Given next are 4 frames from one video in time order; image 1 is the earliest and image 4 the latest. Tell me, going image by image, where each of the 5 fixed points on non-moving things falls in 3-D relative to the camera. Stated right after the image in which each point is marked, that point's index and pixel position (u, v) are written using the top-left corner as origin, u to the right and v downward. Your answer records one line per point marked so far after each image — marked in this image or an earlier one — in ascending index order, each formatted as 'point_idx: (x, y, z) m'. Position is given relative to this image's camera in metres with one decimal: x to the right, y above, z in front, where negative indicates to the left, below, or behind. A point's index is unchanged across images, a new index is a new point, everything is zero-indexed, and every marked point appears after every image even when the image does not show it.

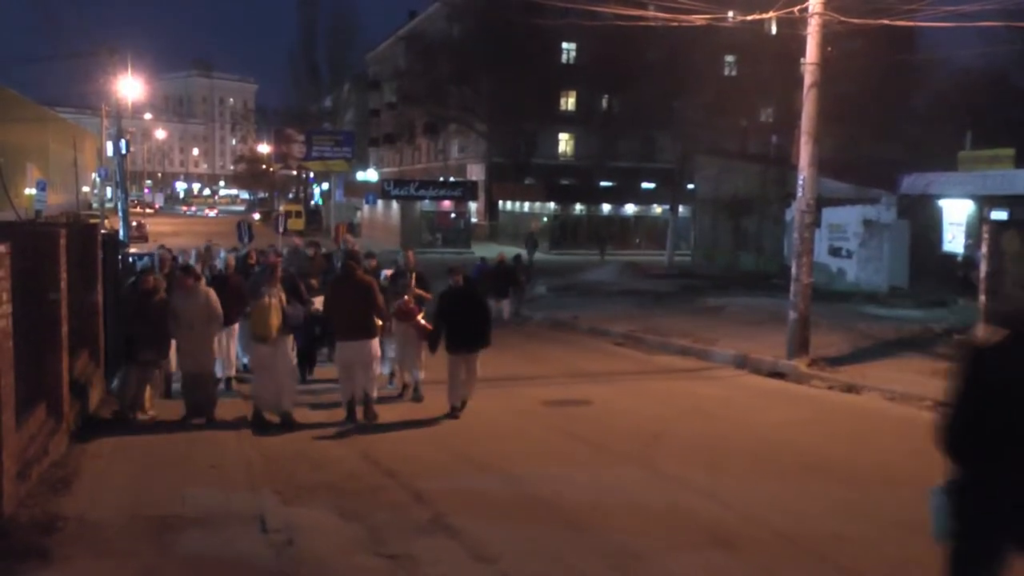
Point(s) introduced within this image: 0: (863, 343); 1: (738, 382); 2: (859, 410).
0: (+4.8, -0.8, +17.0) m
1: (+2.7, -1.1, +15.0) m
2: (+3.7, -1.3, +13.5) m
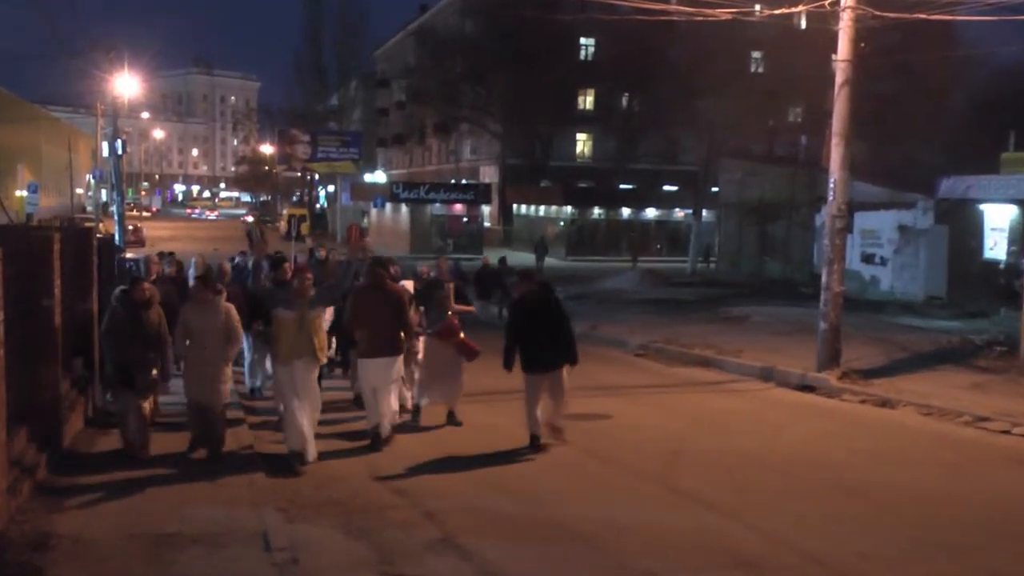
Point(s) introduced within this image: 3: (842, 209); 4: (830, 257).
0: (+5.0, -0.9, +16.3) m
1: (+2.8, -1.2, +14.3) m
2: (+3.8, -1.4, +12.9) m
3: (+3.8, +0.9, +14.5) m
4: (+3.6, +0.3, +14.5) m
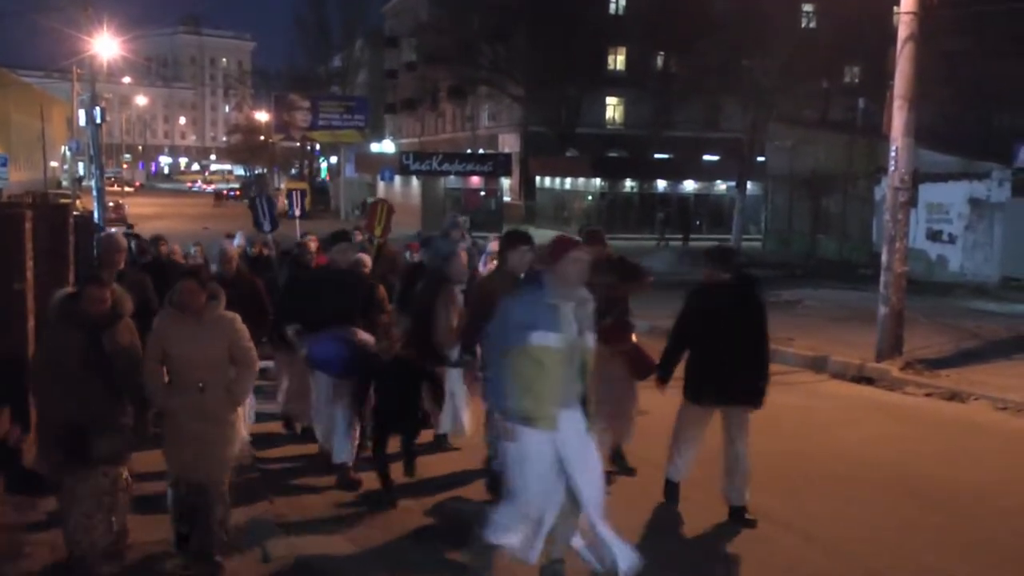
0: (+5.2, -0.7, +15.1) m
1: (+3.0, -1.0, +13.1) m
2: (+4.0, -1.2, +11.6) m
3: (+4.0, +1.1, +13.2) m
4: (+3.8, +0.6, +13.3) m
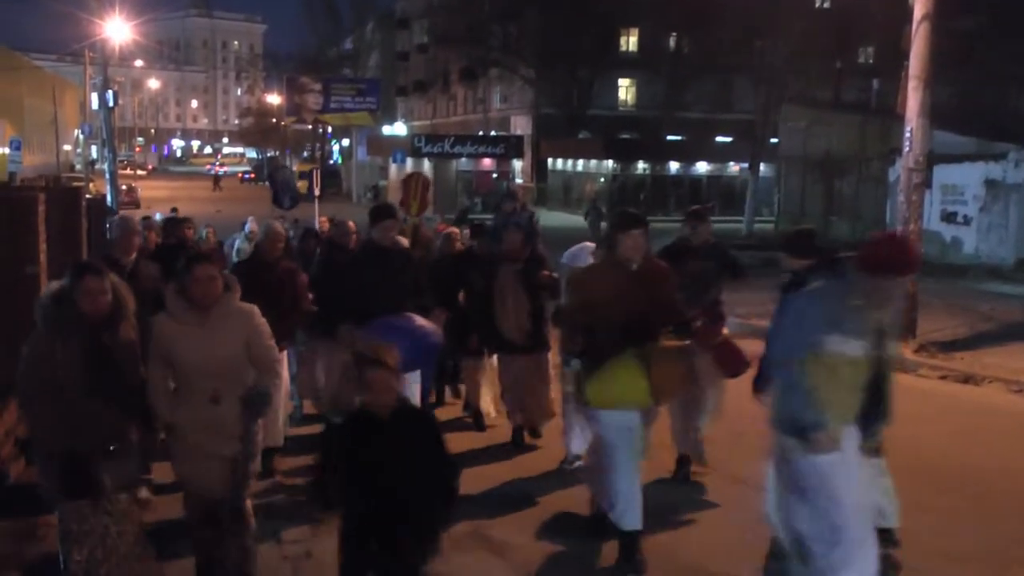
0: (+5.3, -0.4, +15.0) m
1: (+3.2, -0.8, +13.0) m
2: (+4.1, -1.0, +11.6) m
3: (+4.1, +1.3, +13.1) m
4: (+4.0, +0.7, +13.2) m
